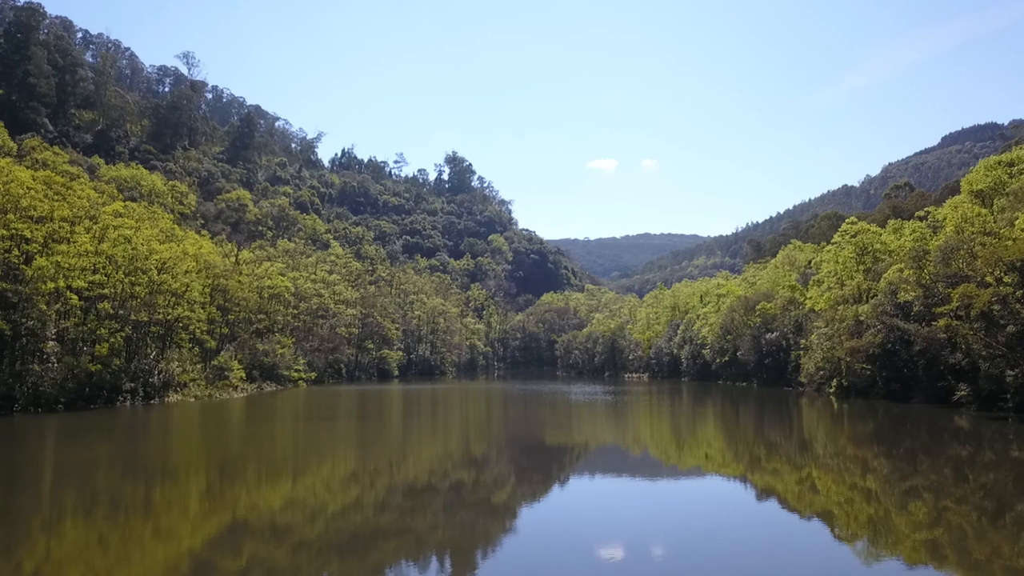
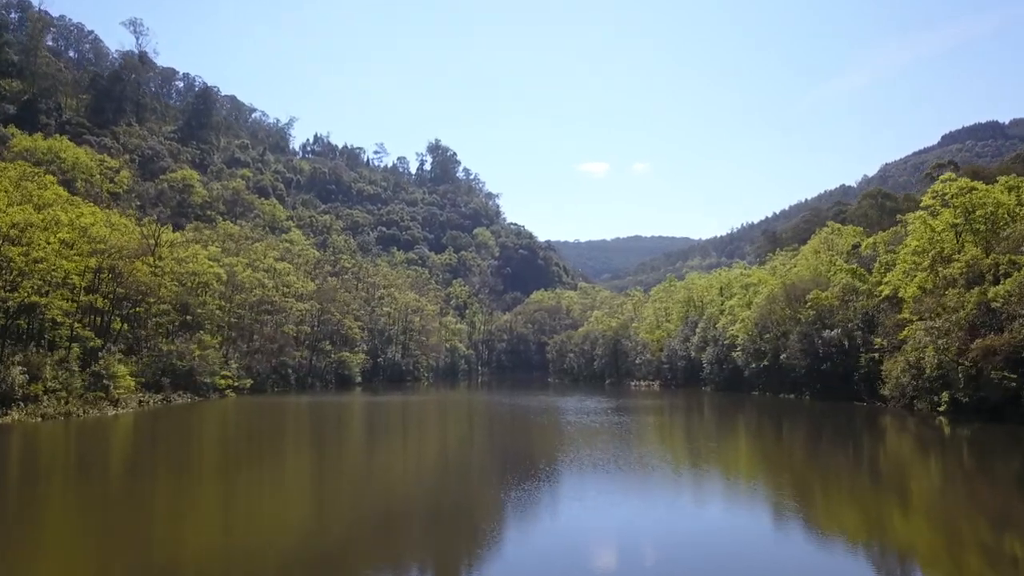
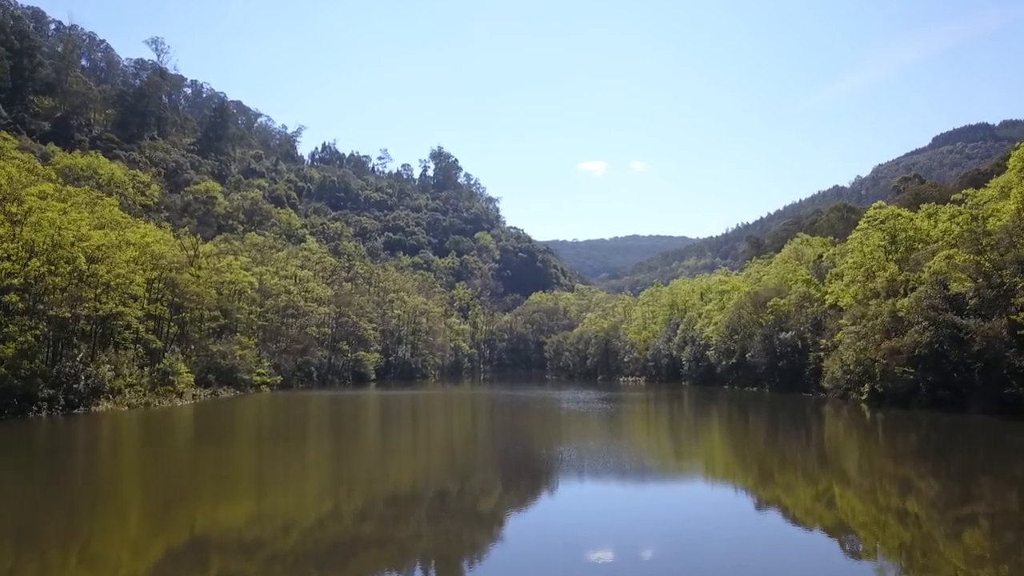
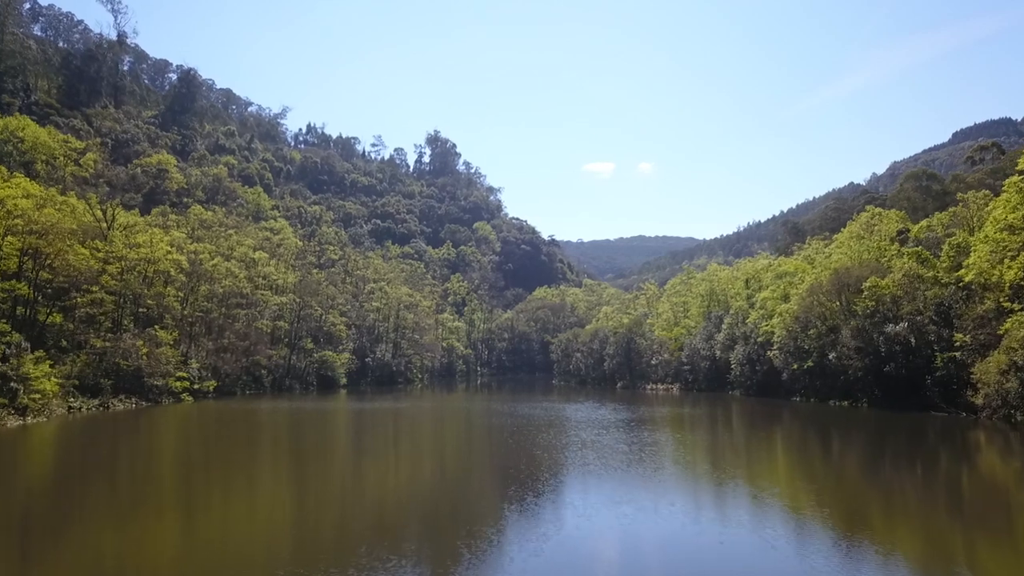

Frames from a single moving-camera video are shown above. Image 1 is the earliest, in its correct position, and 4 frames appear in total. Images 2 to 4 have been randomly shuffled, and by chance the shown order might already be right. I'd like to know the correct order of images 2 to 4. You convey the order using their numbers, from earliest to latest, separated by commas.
3, 2, 4
